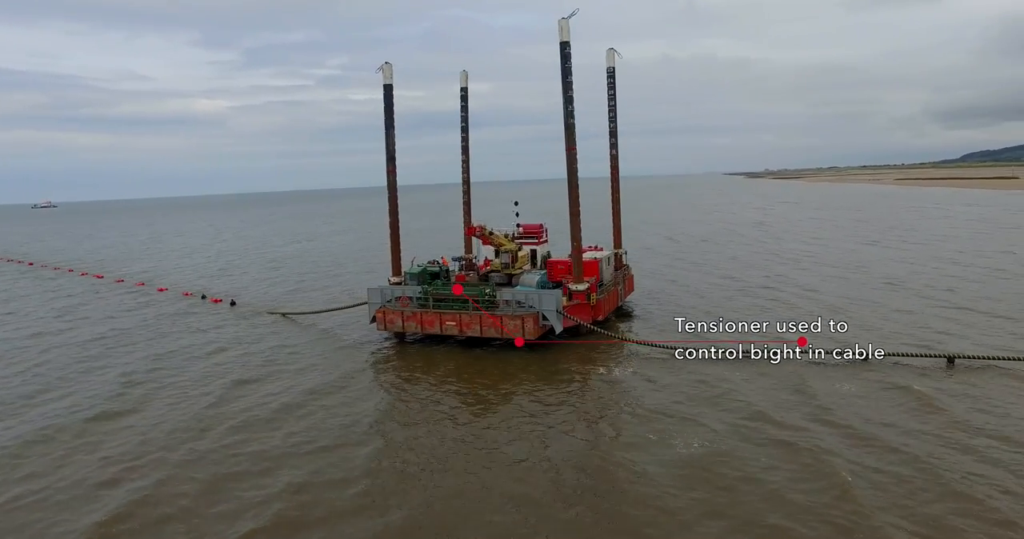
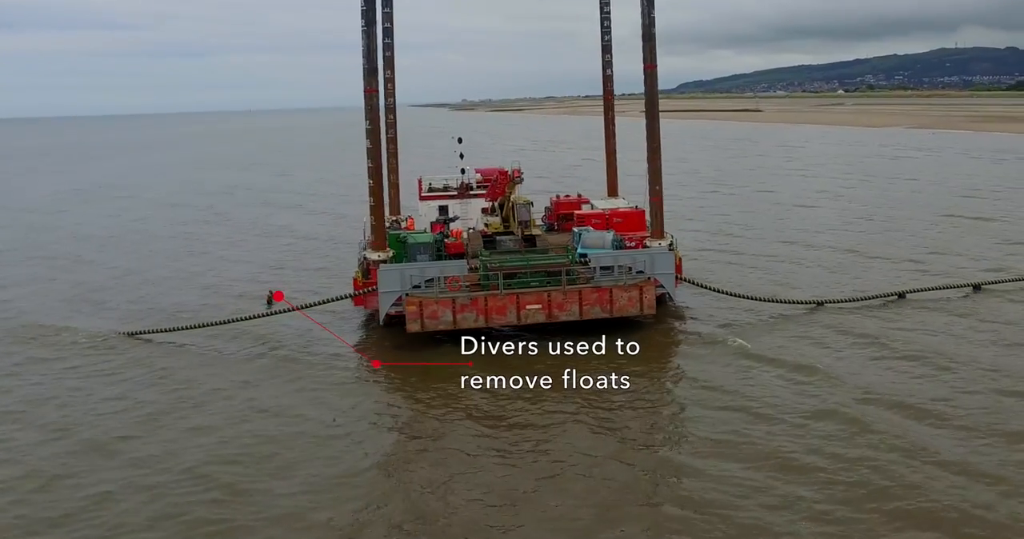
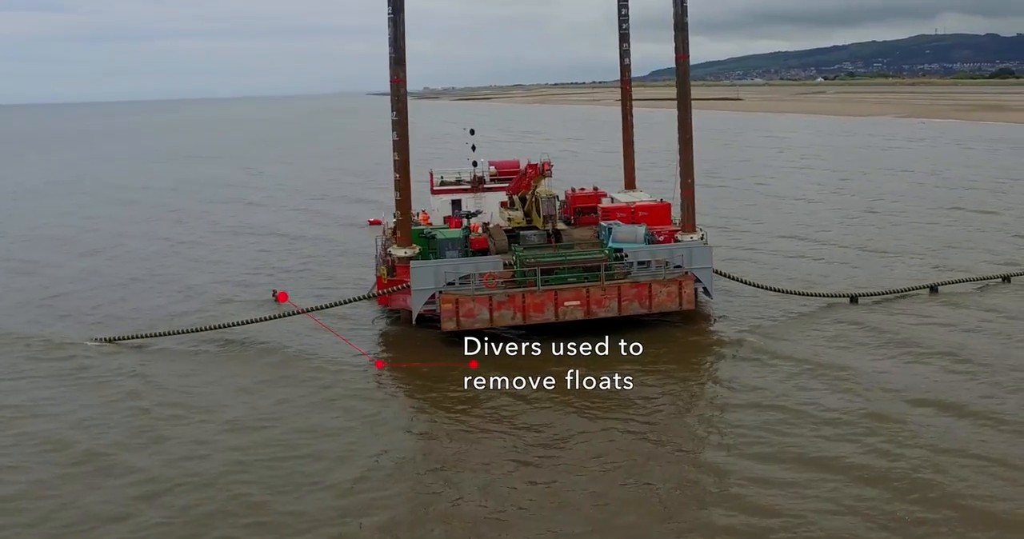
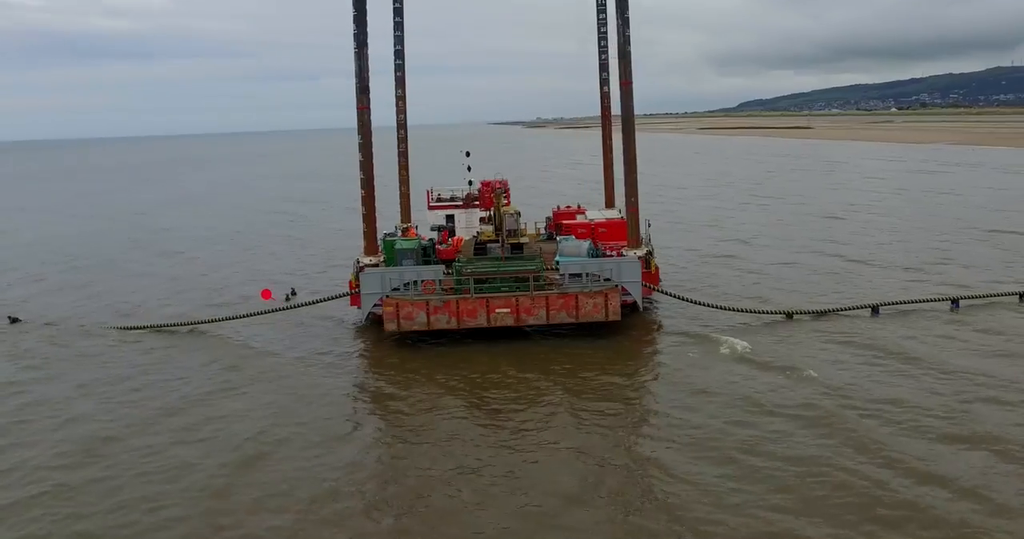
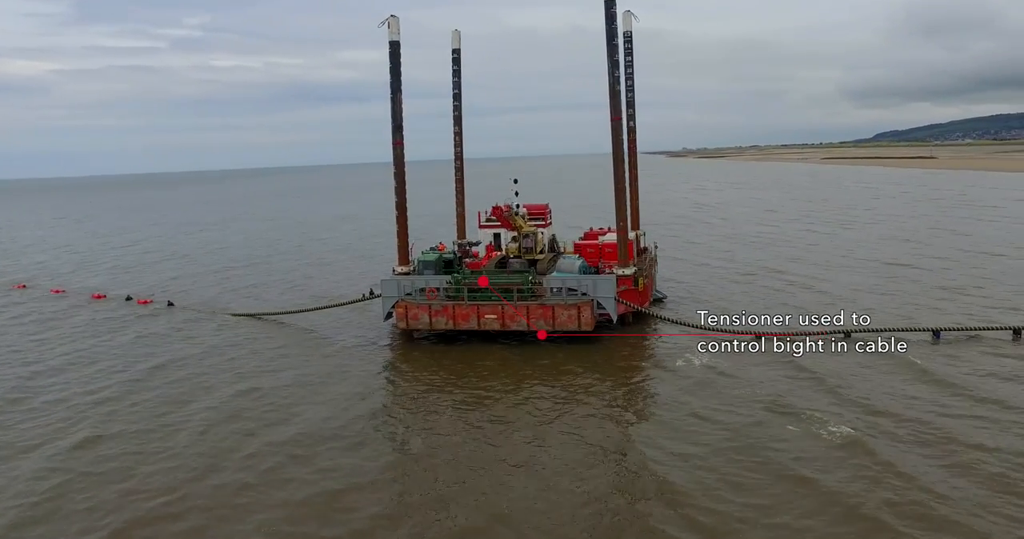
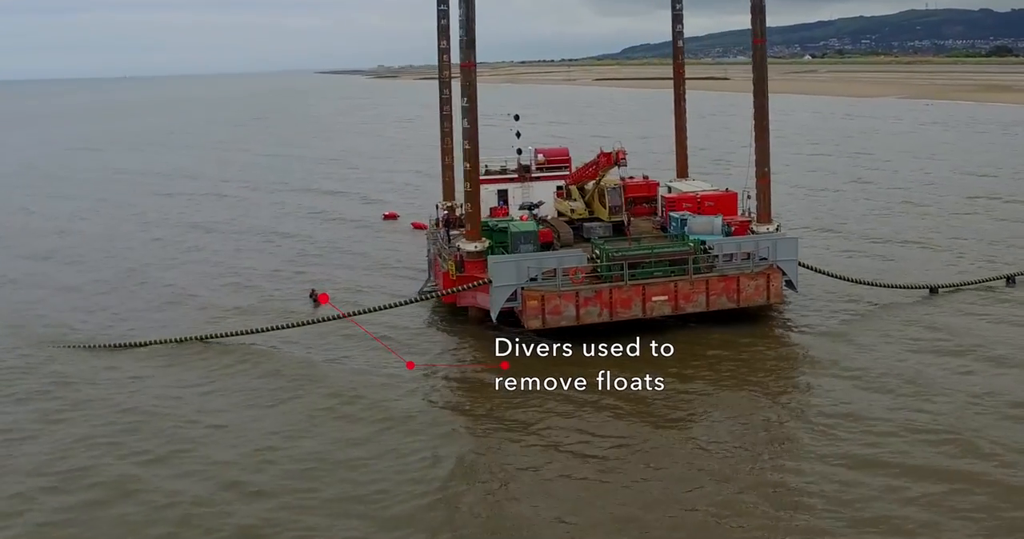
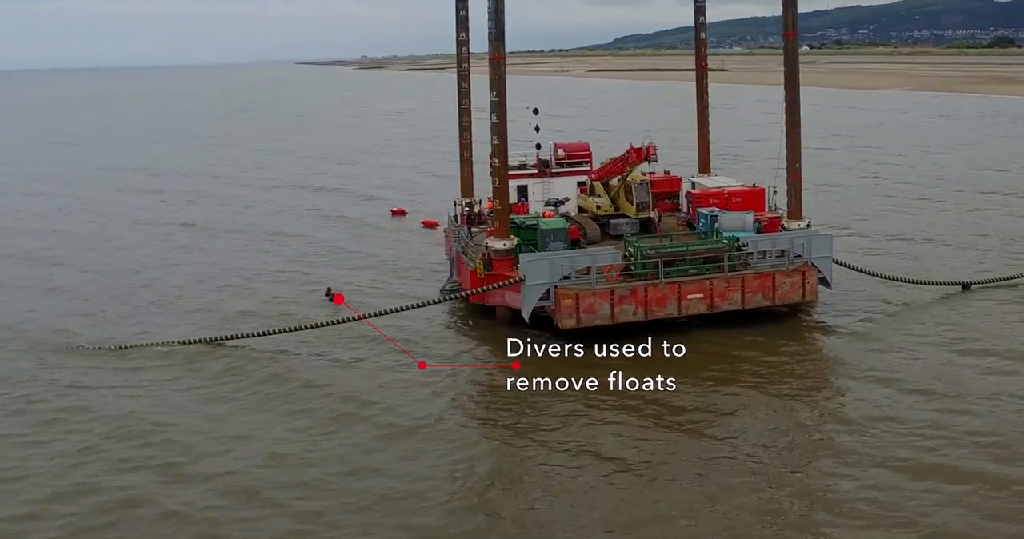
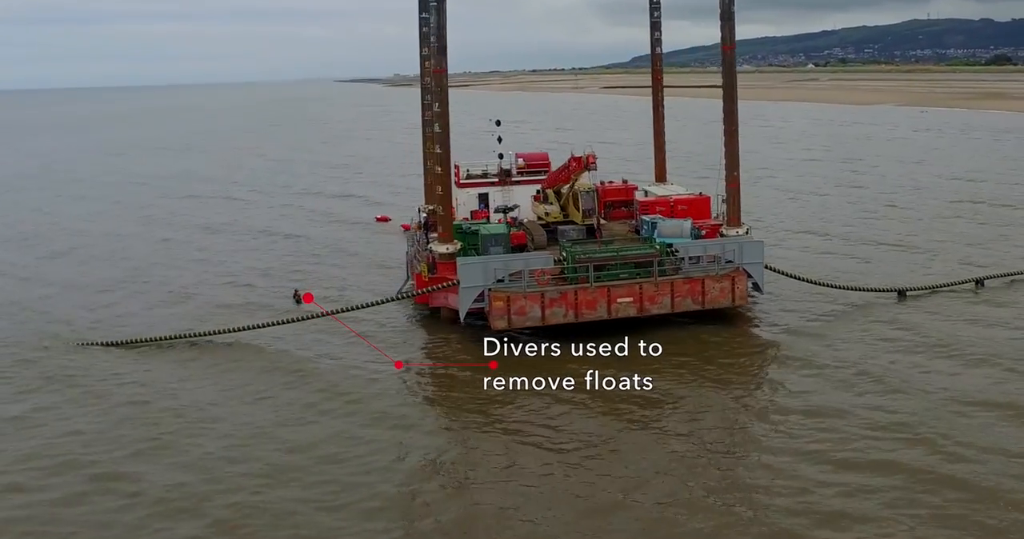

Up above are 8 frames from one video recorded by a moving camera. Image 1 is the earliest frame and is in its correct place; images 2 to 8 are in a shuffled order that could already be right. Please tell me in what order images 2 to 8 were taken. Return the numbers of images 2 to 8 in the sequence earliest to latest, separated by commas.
5, 4, 2, 3, 8, 6, 7
